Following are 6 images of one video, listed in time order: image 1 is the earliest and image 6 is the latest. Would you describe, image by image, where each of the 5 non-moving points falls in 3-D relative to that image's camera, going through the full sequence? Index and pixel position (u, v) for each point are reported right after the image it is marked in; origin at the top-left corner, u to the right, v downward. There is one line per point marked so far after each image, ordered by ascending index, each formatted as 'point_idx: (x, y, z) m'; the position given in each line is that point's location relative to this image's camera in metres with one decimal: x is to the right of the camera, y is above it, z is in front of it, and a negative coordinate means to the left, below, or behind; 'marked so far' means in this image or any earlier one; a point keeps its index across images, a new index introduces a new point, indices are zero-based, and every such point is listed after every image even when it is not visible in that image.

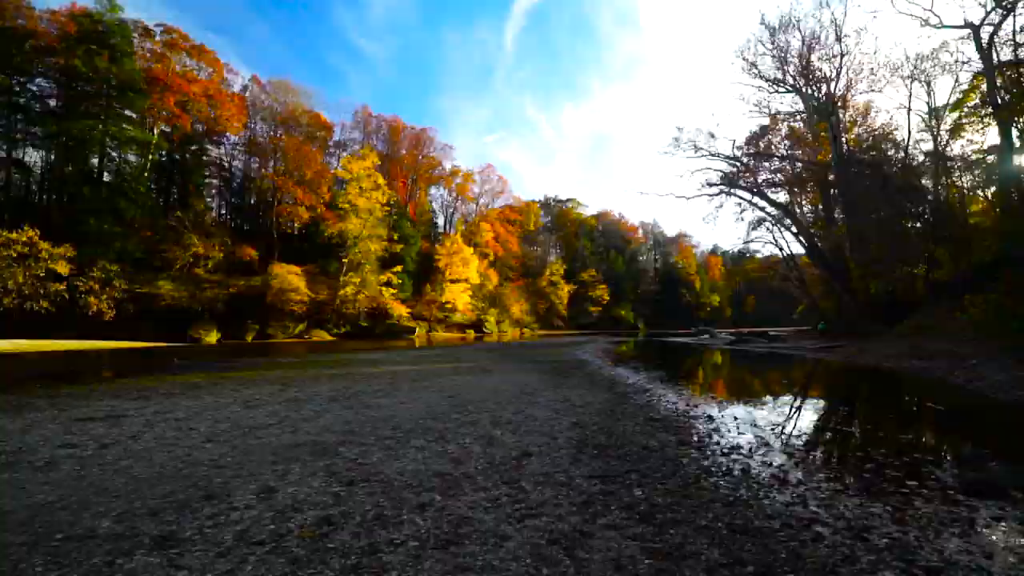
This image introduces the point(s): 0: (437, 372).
0: (-2.6, -2.8, +14.5) m
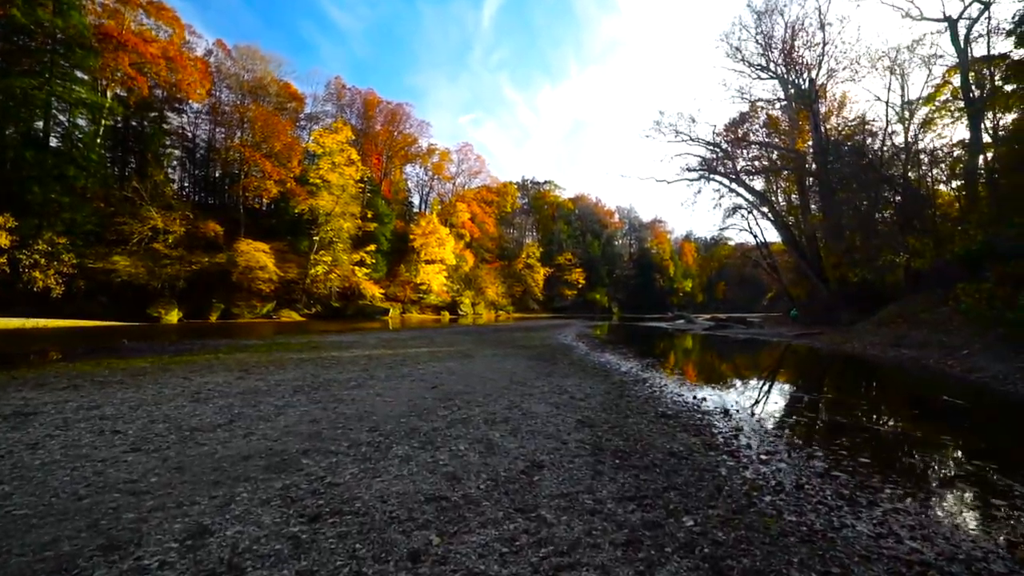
0: (-3.1, -2.1, +13.5) m
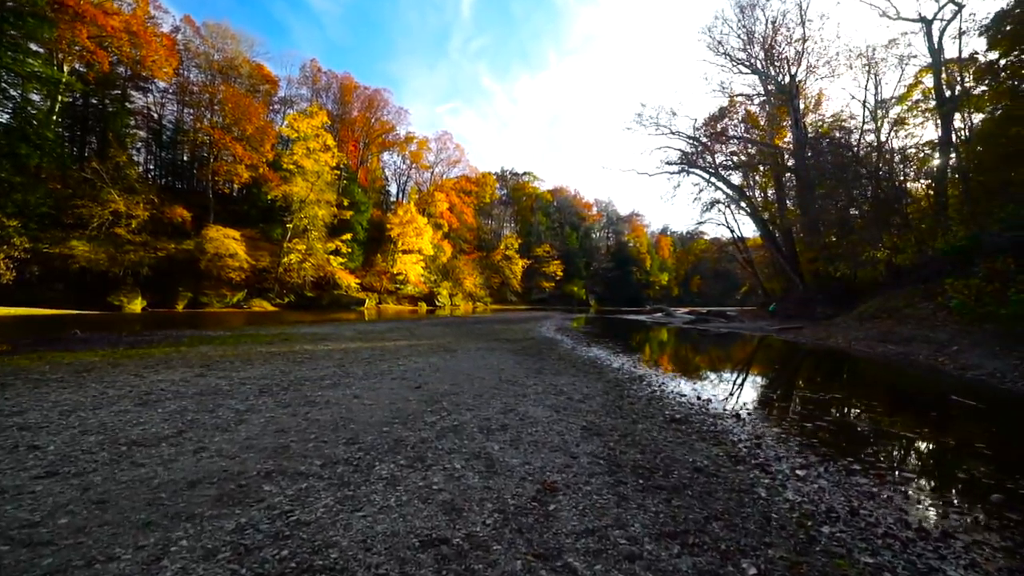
0: (-3.5, -1.8, +12.7) m
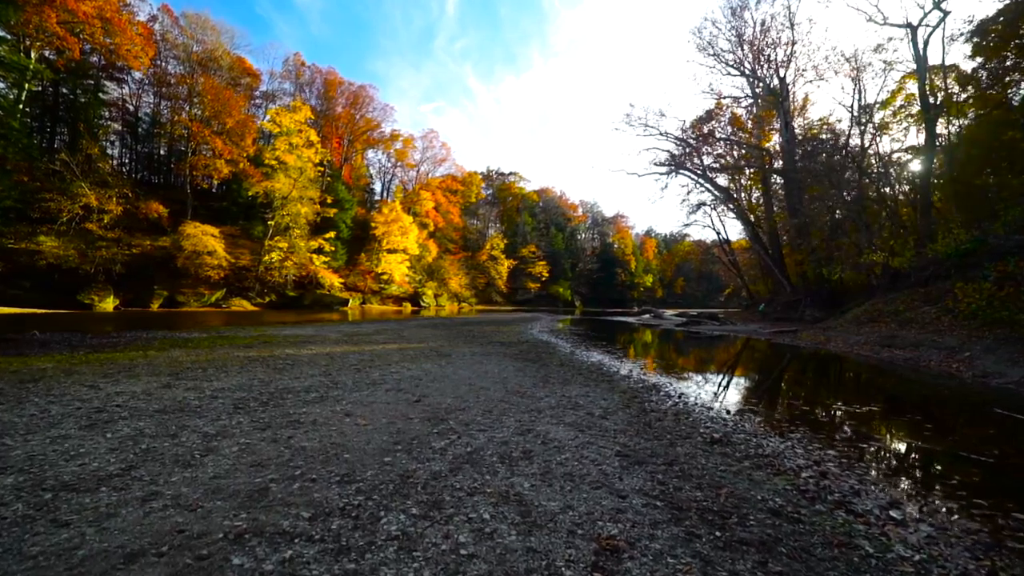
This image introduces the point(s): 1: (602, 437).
0: (-3.4, -1.8, +11.7) m
1: (+1.1, -1.8, +5.2) m
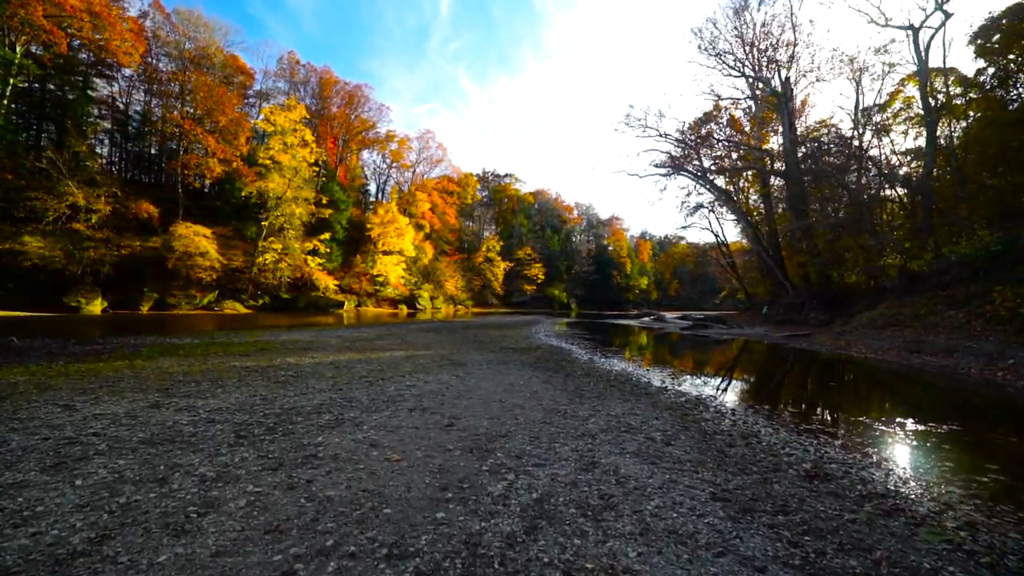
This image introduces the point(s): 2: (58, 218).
0: (-2.9, -1.9, +10.8) m
1: (+1.7, -1.8, +4.4) m
2: (-20.2, +3.2, +19.1) m
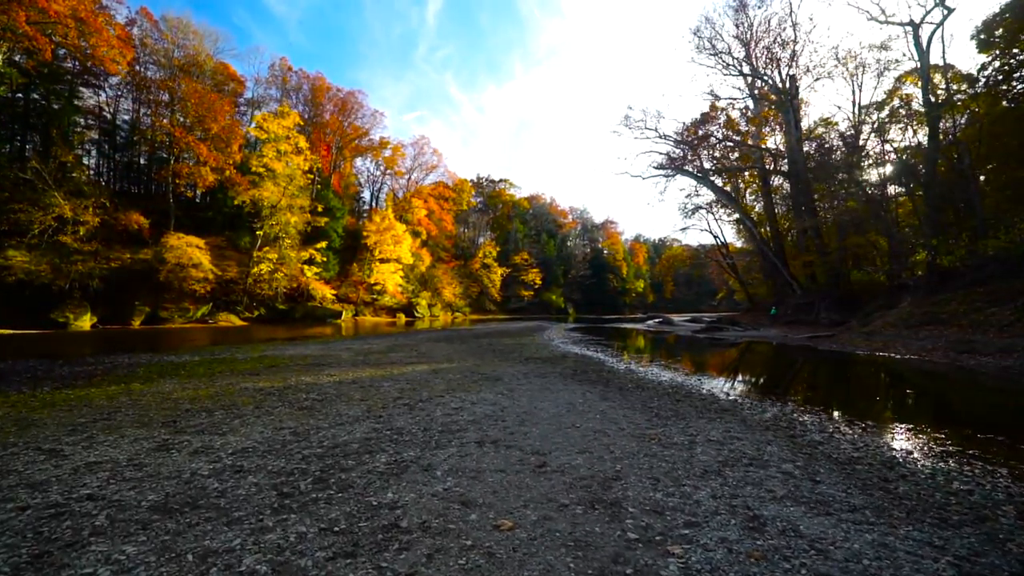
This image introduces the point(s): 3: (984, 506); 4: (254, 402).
0: (-1.9, -2.1, +9.6) m
1: (+2.8, -1.8, +3.3) m
2: (-19.4, +2.5, +17.7) m
3: (+4.2, -1.9, +3.9) m
4: (-4.5, -2.0, +7.6) m
